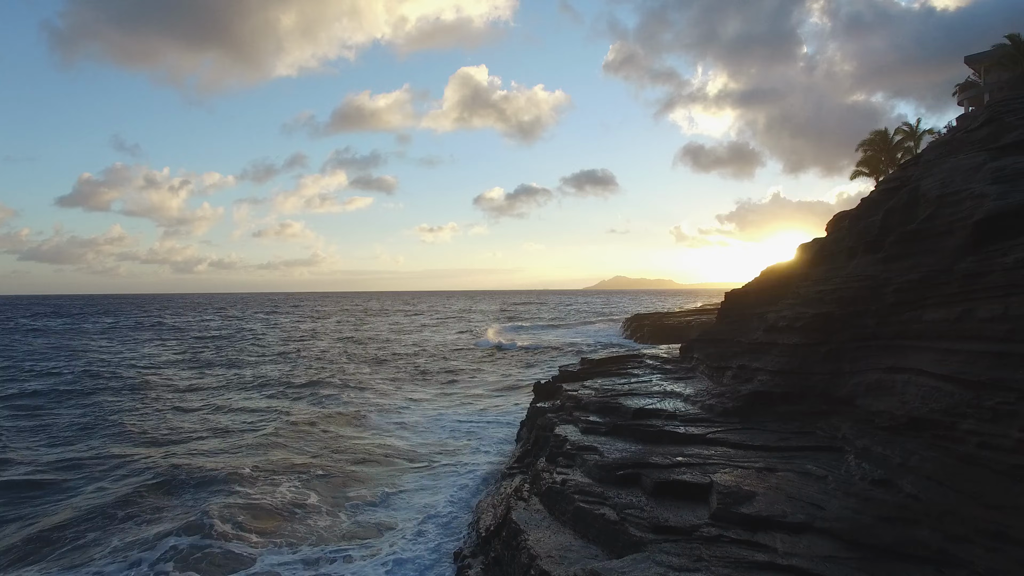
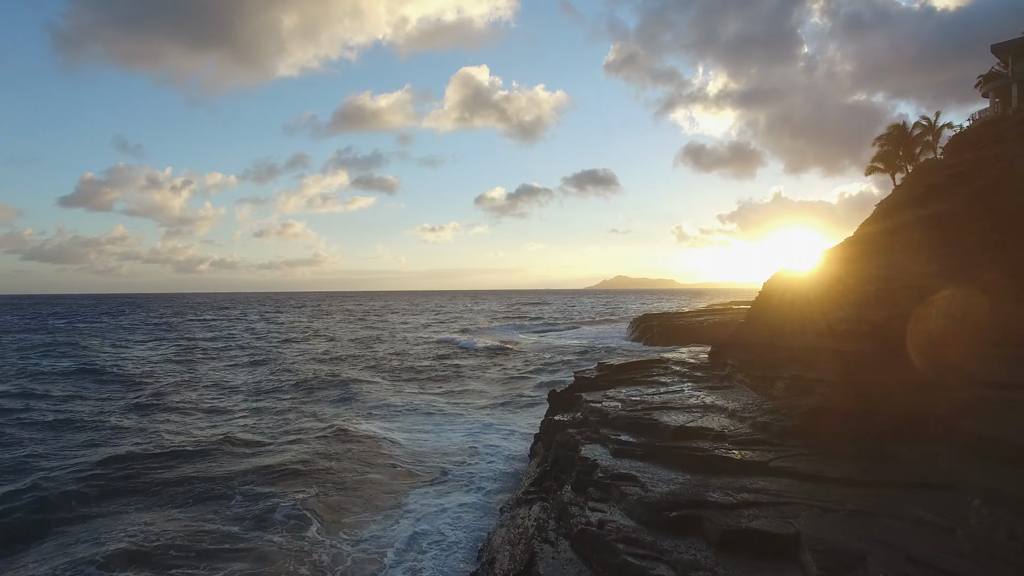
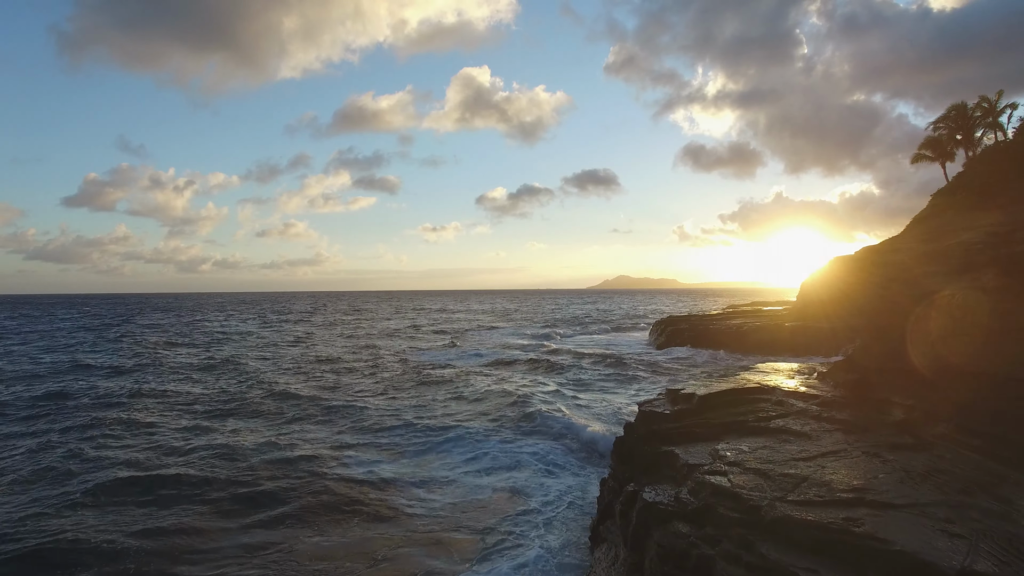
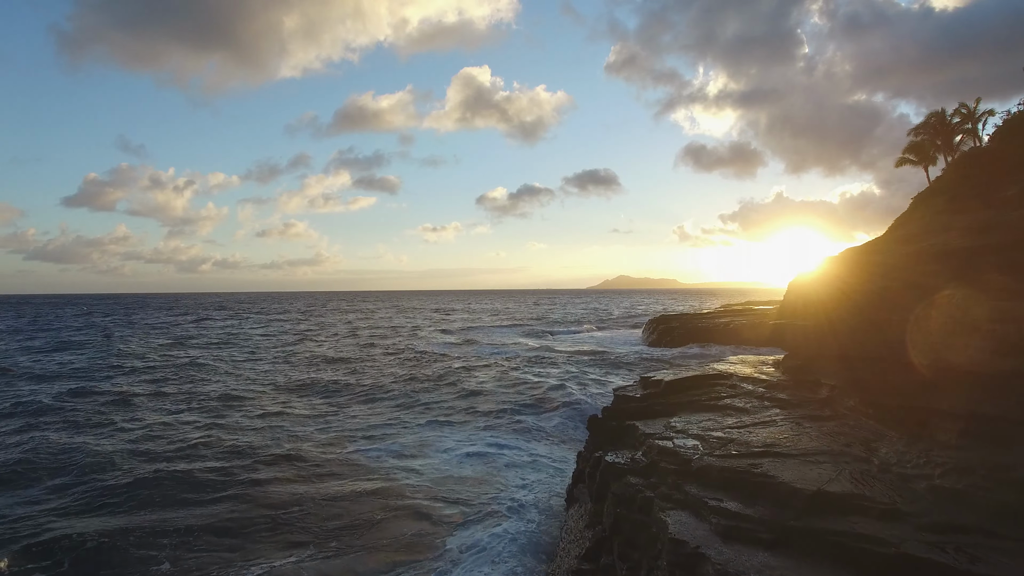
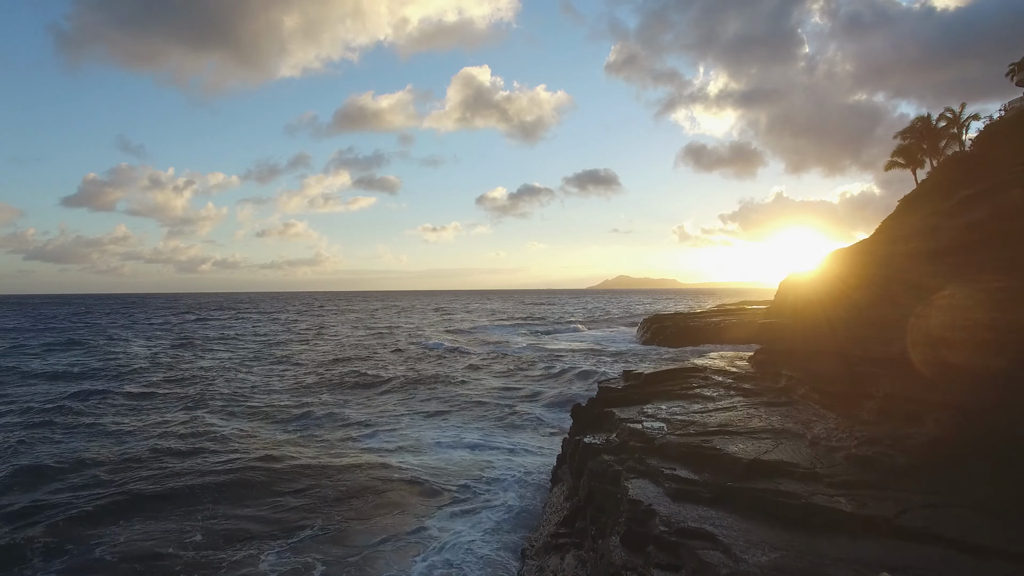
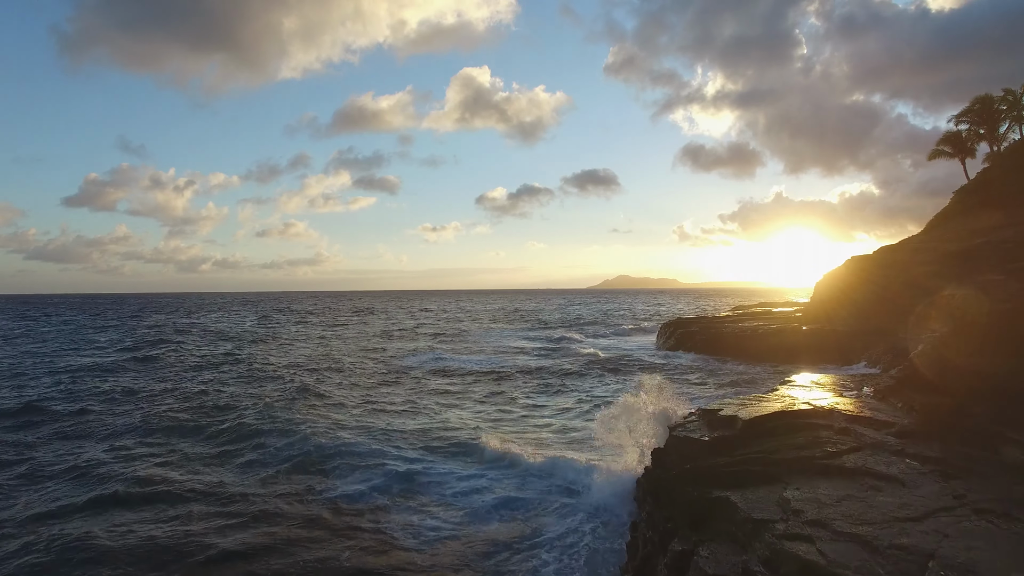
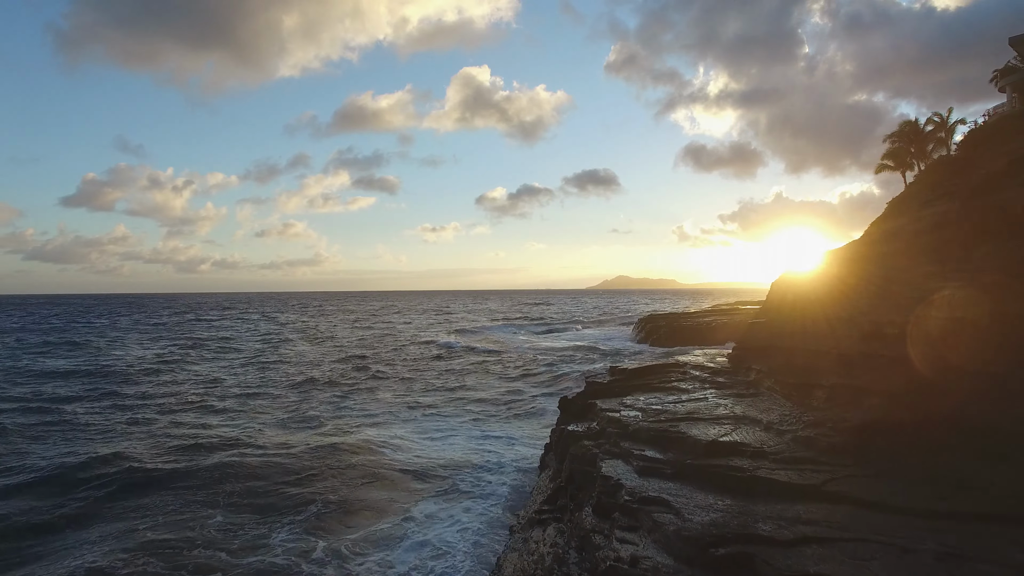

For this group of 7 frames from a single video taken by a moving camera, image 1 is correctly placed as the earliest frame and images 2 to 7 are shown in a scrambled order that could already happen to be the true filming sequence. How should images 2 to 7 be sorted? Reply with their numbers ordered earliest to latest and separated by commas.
2, 7, 5, 4, 3, 6
